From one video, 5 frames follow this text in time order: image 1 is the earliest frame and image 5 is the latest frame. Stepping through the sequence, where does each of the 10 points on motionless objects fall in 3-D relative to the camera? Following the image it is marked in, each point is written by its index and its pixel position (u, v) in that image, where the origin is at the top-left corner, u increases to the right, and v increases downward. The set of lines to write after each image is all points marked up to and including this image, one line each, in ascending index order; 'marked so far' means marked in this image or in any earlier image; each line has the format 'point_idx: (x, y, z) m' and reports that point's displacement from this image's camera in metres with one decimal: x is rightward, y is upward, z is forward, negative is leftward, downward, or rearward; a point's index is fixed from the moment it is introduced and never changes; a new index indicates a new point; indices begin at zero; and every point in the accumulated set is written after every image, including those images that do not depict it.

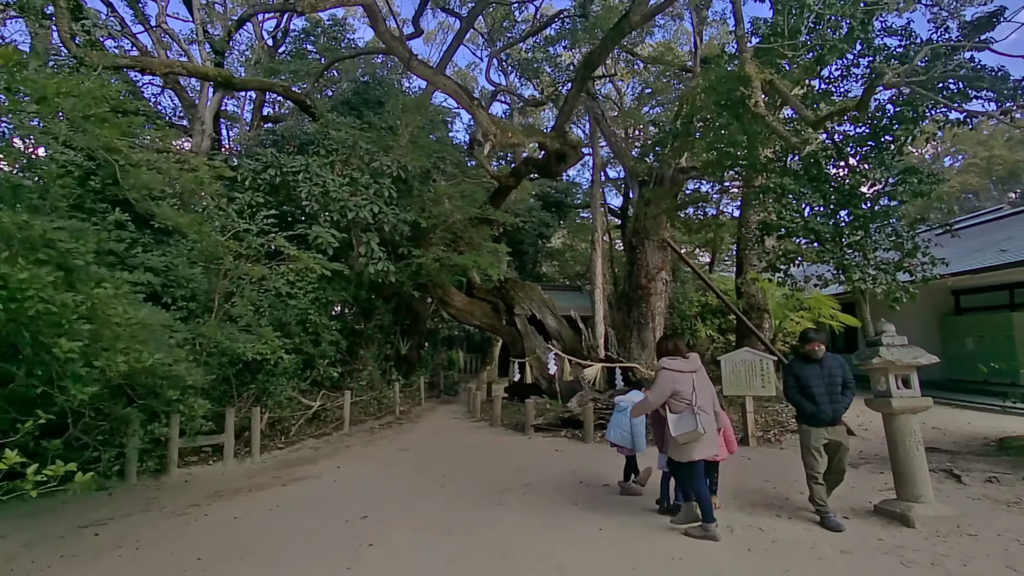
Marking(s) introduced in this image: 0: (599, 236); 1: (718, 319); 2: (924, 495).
0: (+2.6, +1.5, +15.3) m
1: (+6.8, -1.0, +17.2) m
2: (+3.5, -1.7, +4.4) m
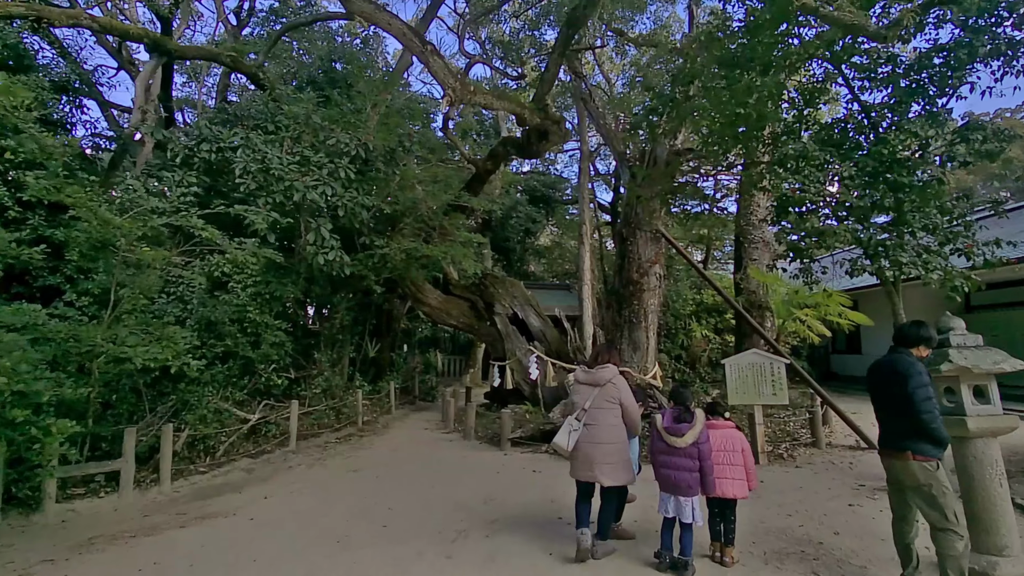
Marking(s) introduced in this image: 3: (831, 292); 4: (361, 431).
0: (+2.0, +1.6, +14.2) m
1: (+6.2, -0.9, +16.1) m
2: (+3.1, -1.6, +3.3) m
3: (+6.6, -0.1, +10.7) m
4: (-2.7, -2.5, +9.2) m
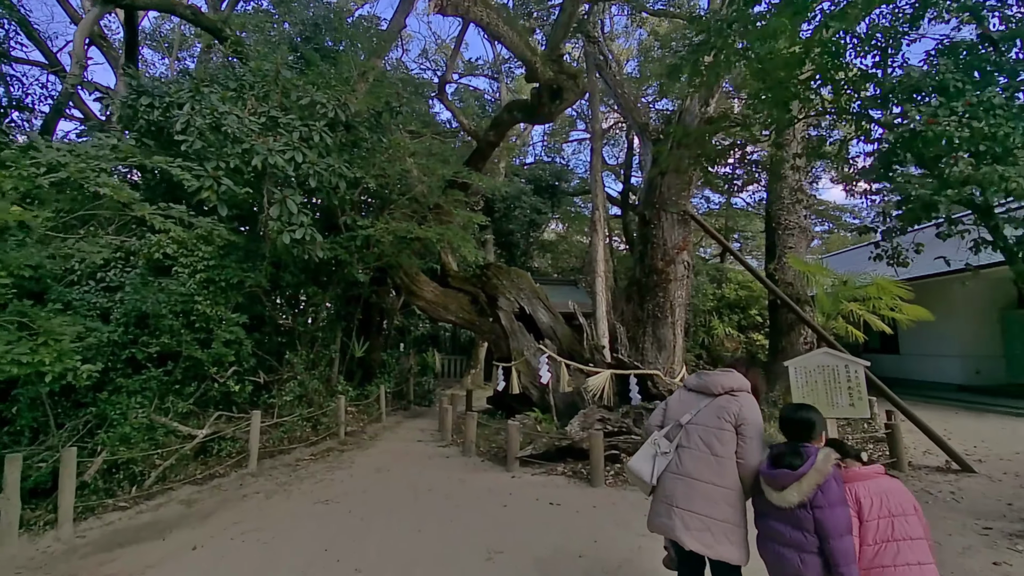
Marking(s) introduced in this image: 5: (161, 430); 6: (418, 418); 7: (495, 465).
0: (+2.2, +1.8, +12.8) m
1: (+6.4, -0.8, +14.7) m
2: (+3.2, -1.5, +1.9) m
3: (+6.7, +0.1, +9.3) m
4: (-2.5, -2.3, +7.8) m
5: (-3.6, -1.4, +5.3) m
6: (-2.0, -2.7, +10.9) m
7: (-0.2, -2.3, +6.7) m
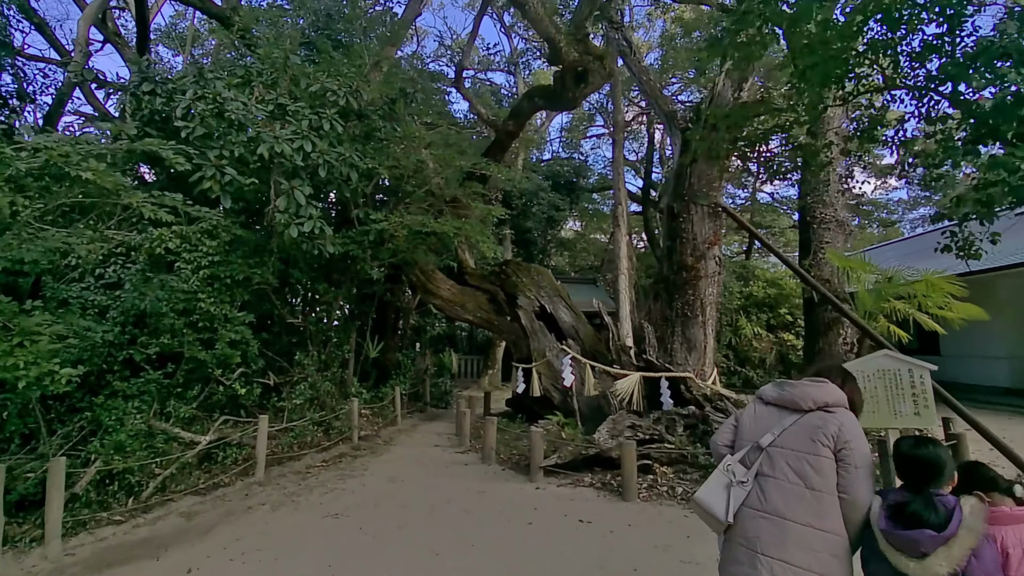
0: (+2.6, +1.8, +12.3) m
1: (+6.9, -0.7, +14.1) m
2: (+3.4, -1.4, +1.3) m
3: (+7.0, +0.2, +8.7) m
4: (-2.2, -2.3, +7.4) m
5: (-3.3, -1.4, +4.9) m
6: (-1.6, -2.7, +10.5) m
7: (+0.1, -2.2, +6.2) m
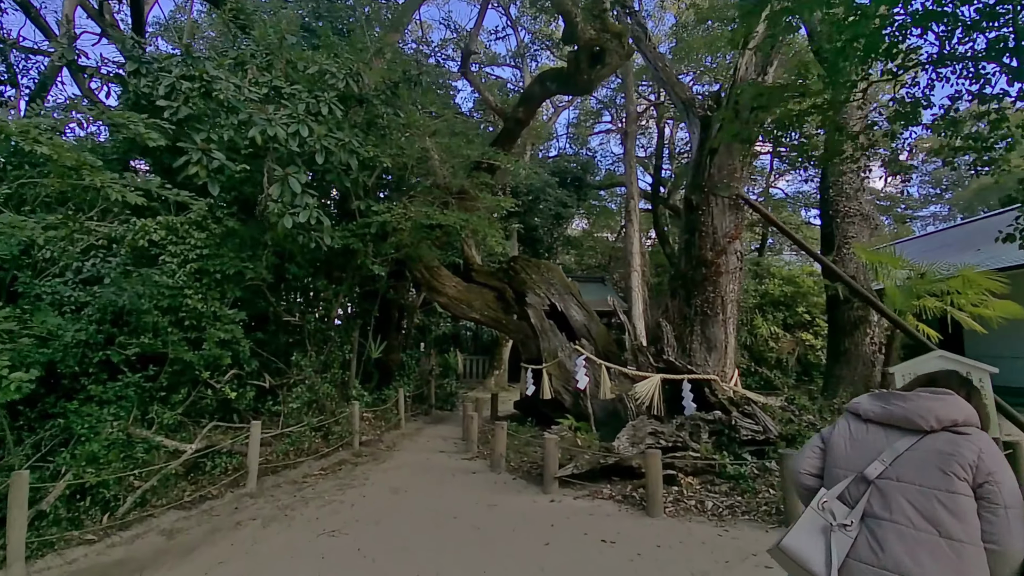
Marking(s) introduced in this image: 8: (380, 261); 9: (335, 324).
0: (+2.8, +1.9, +11.8) m
1: (+7.1, -0.6, +13.6) m
2: (+3.5, -1.4, +0.9) m
3: (+7.2, +0.2, +8.2) m
4: (-2.1, -2.3, +7.0) m
5: (-3.2, -1.4, +4.5) m
6: (-1.4, -2.6, +10.0) m
7: (+0.2, -2.2, +5.8) m
8: (-2.0, +0.4, +7.8) m
9: (-2.7, -0.5, +8.0) m
